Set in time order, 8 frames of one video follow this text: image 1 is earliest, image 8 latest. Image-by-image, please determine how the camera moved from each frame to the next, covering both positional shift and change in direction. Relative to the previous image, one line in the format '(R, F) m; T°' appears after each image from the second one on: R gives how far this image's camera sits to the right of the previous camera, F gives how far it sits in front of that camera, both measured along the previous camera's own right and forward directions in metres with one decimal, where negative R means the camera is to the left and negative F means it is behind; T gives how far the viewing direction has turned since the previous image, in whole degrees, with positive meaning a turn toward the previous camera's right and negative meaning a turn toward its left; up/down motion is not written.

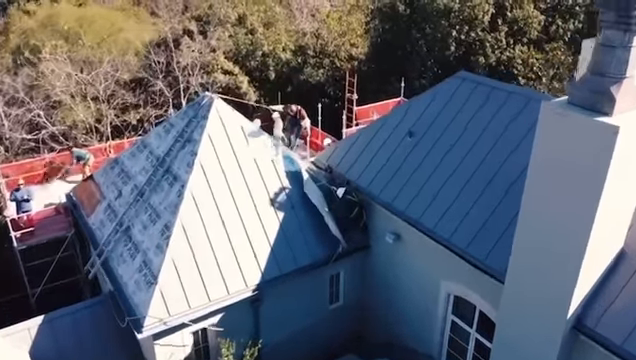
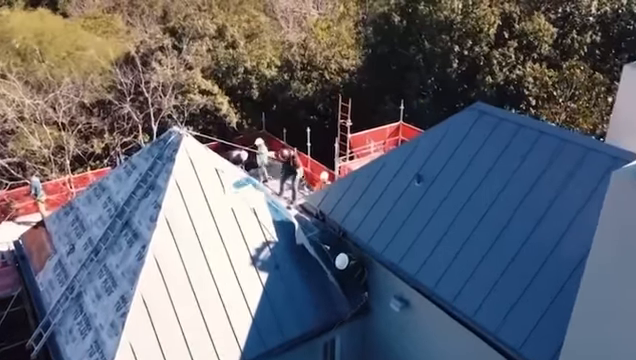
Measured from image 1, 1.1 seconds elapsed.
(0.0, +2.4) m; +1°
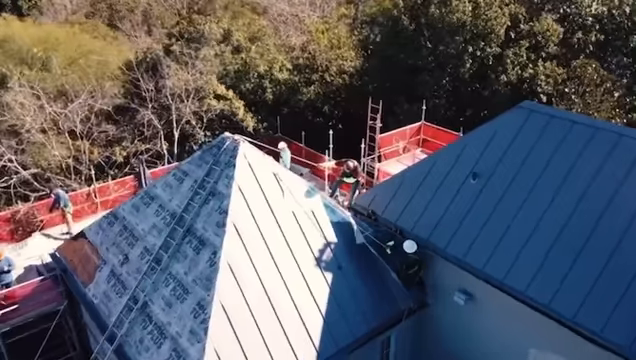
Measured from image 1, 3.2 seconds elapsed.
(-2.3, -0.2) m; +4°
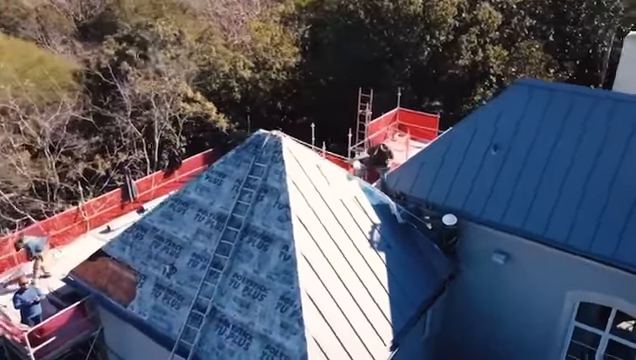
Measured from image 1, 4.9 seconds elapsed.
(-4.0, 0.0) m; +13°
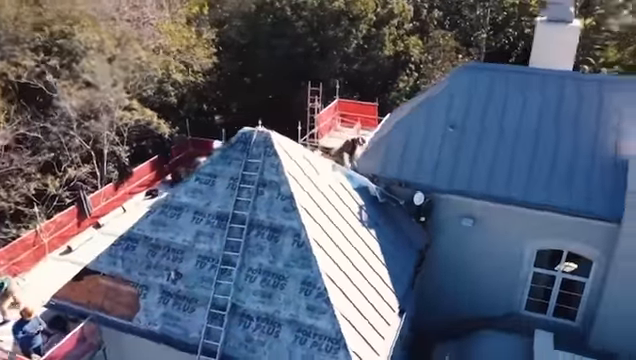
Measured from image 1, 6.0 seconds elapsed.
(-2.8, -0.4) m; +13°
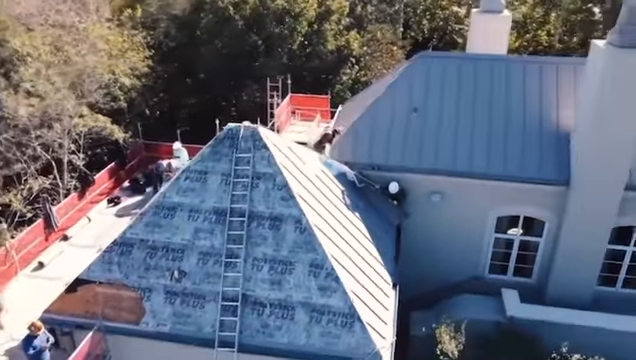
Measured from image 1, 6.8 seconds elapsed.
(-2.1, -0.5) m; +10°
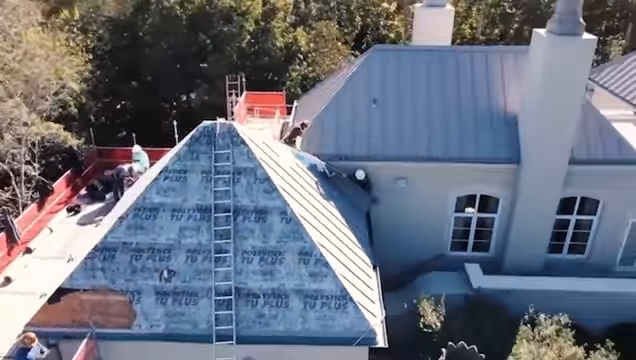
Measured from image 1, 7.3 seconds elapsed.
(-1.3, -0.4) m; +8°
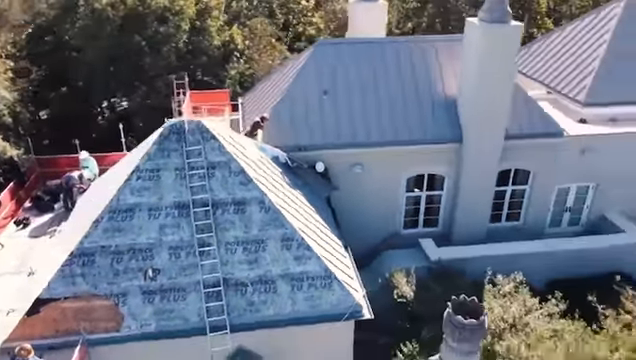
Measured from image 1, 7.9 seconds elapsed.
(-1.5, -0.5) m; +9°
